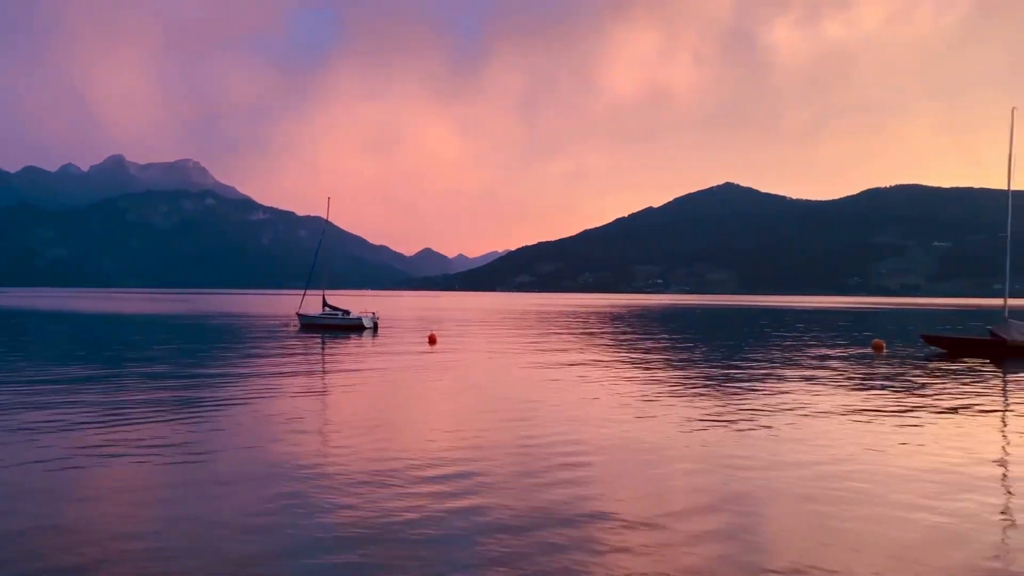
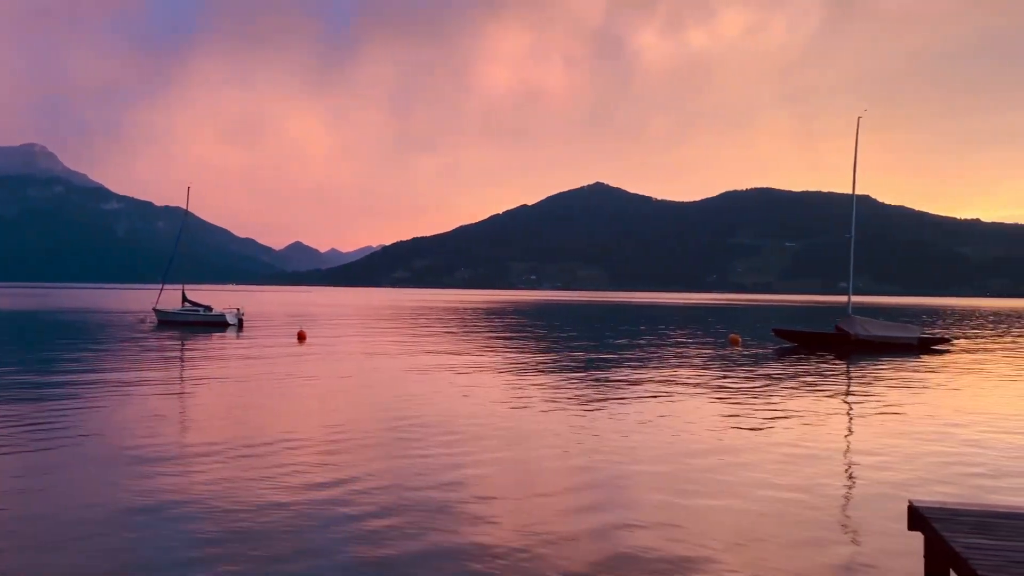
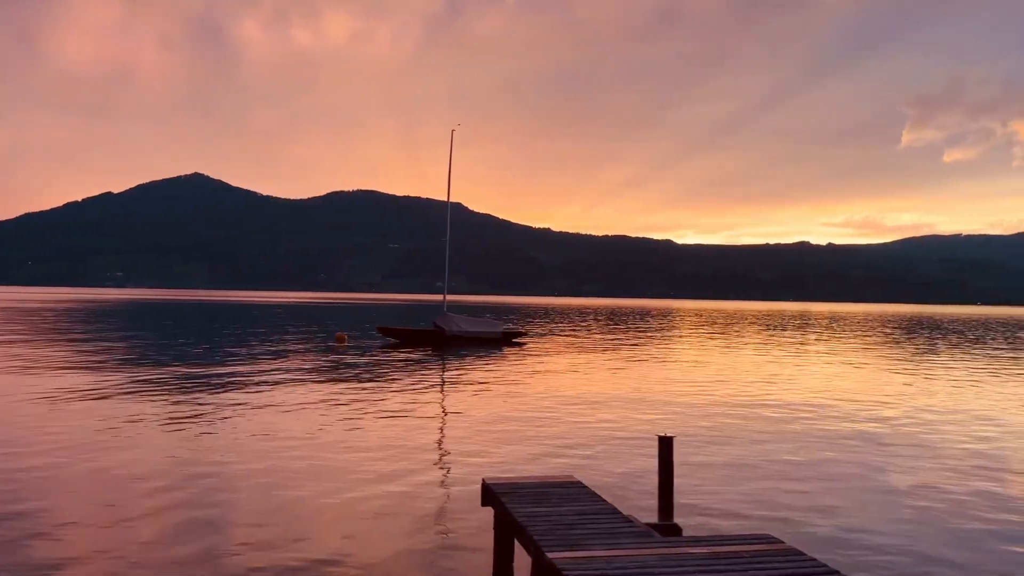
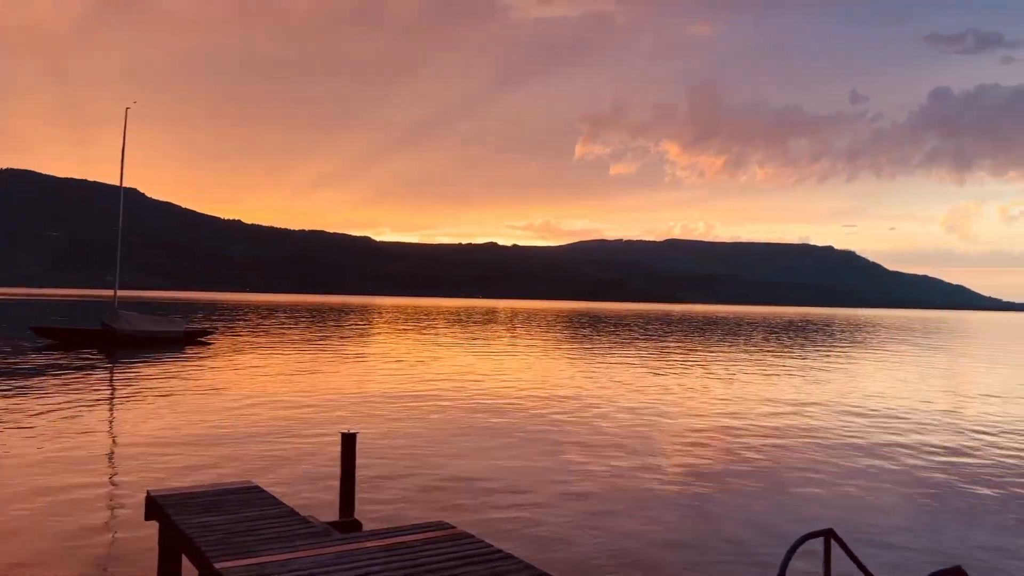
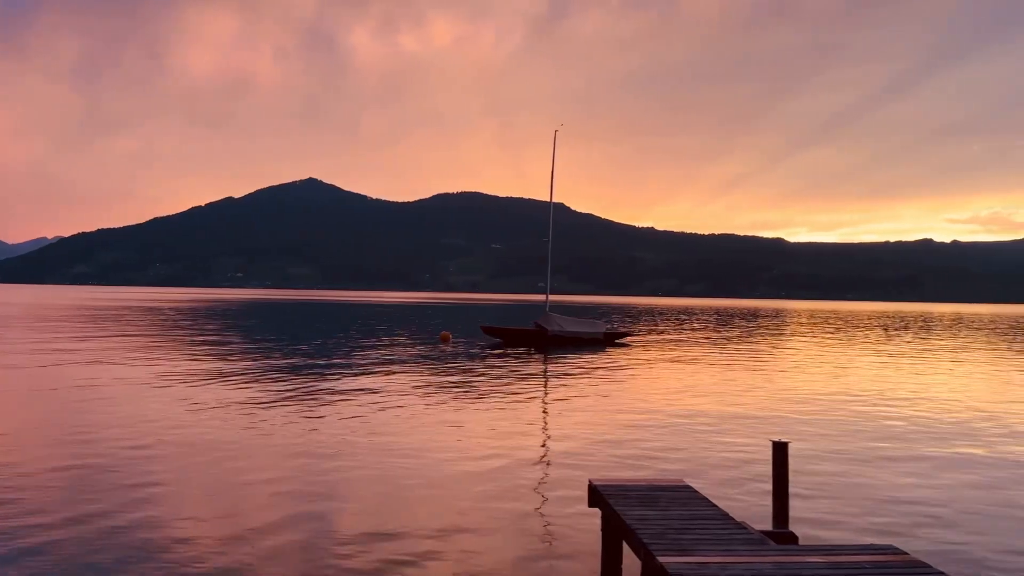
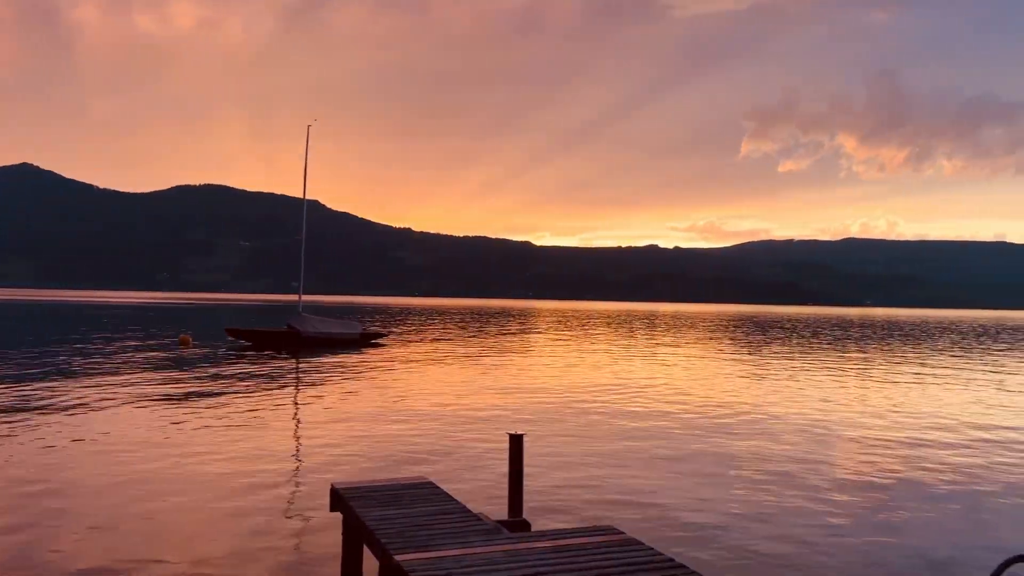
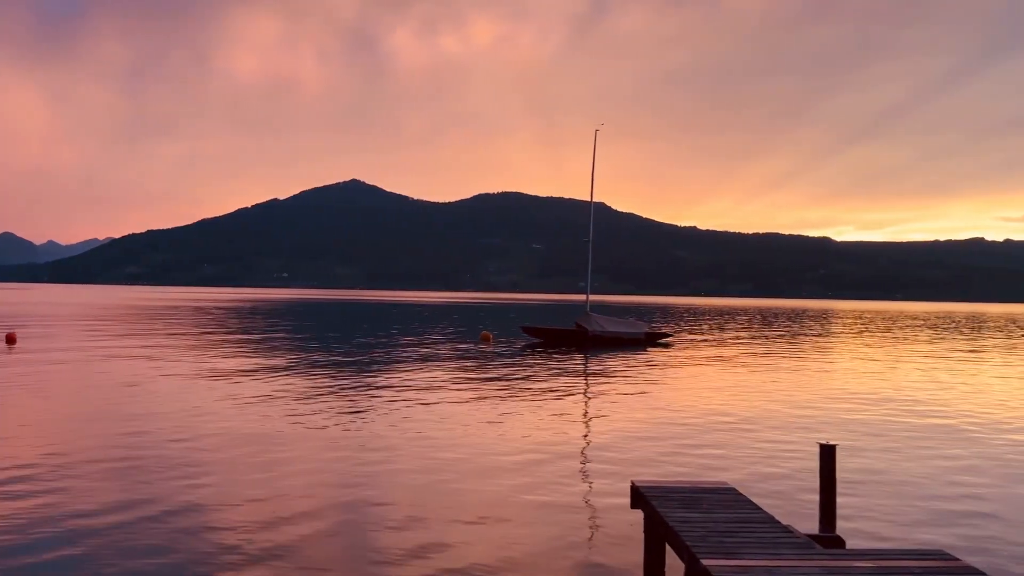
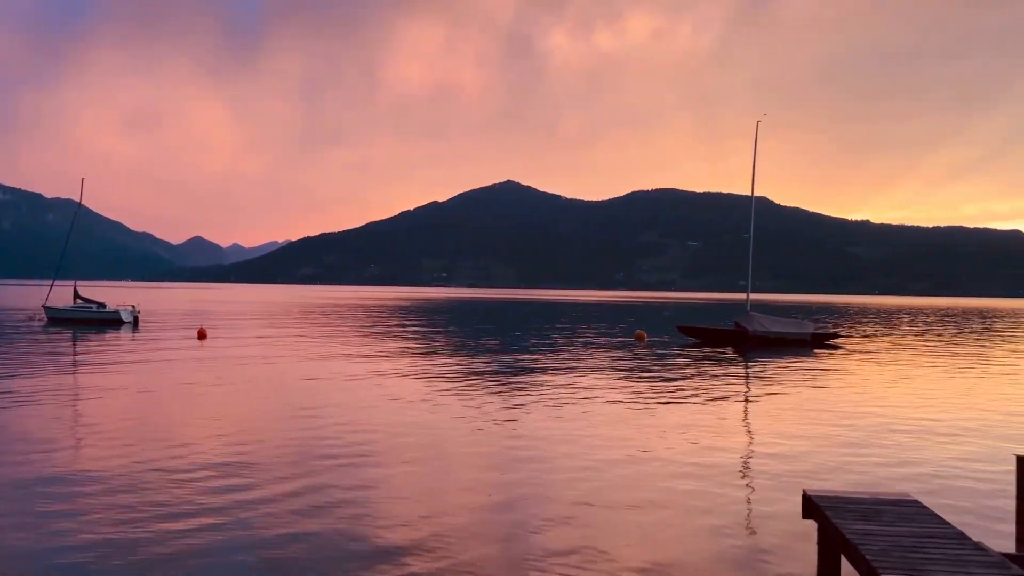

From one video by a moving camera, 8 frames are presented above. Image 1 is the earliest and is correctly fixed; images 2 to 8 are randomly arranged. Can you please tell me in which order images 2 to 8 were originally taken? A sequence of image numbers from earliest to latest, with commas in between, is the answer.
2, 8, 7, 5, 3, 6, 4
